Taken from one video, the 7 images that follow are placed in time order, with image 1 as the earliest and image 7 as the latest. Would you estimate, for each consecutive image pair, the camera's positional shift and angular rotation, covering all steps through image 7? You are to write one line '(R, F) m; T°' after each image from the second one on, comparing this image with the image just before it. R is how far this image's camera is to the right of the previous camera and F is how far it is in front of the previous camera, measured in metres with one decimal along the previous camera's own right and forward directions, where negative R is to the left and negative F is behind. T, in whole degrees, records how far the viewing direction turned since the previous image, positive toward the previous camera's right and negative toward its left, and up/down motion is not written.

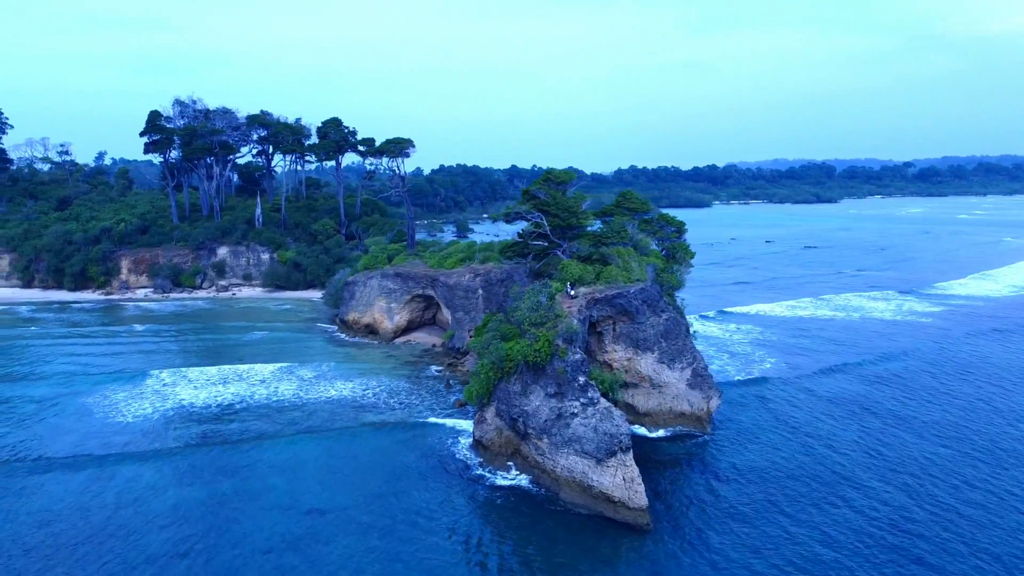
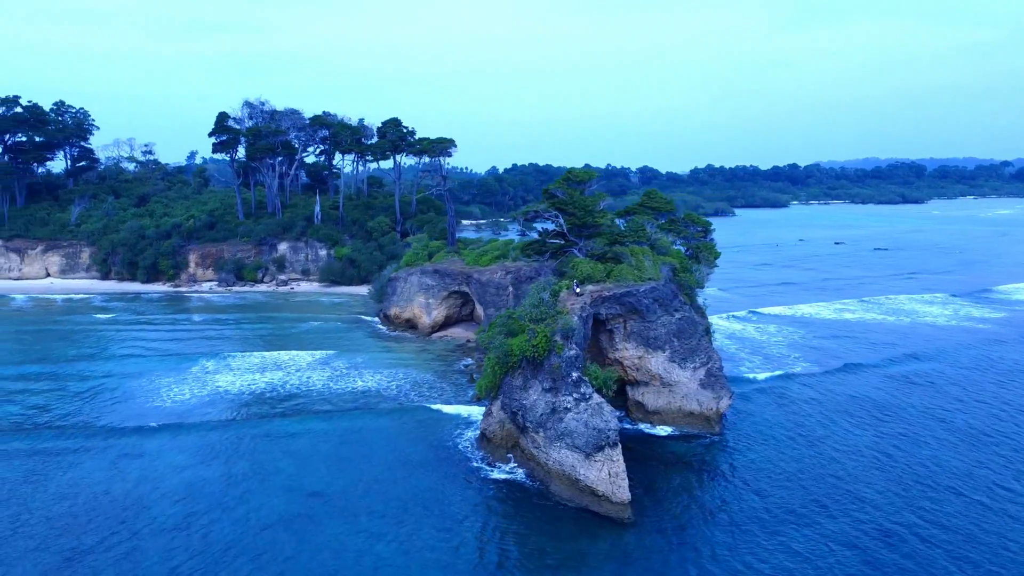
(+2.0, -0.4) m; -6°
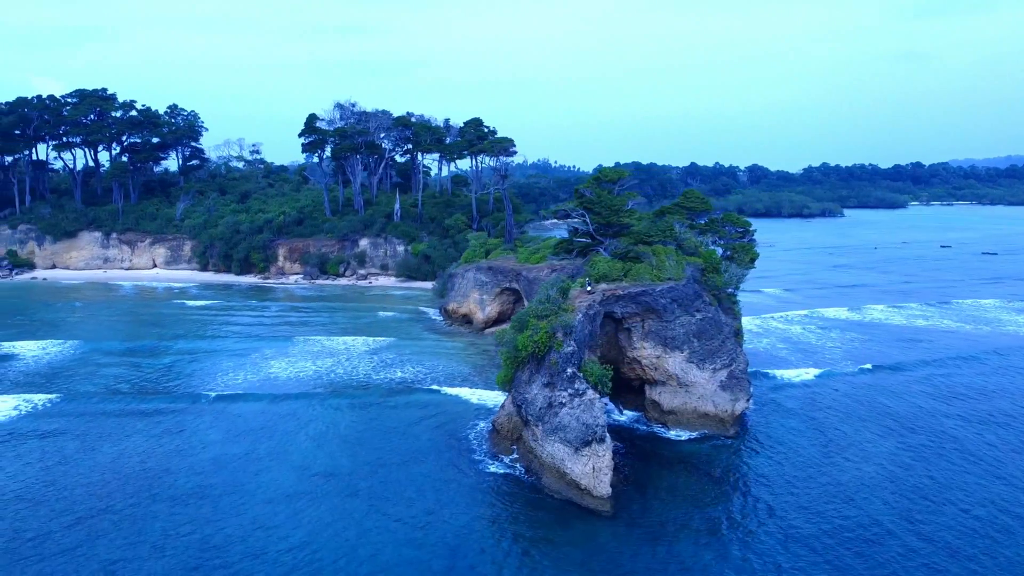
(+2.7, -0.4) m; -8°
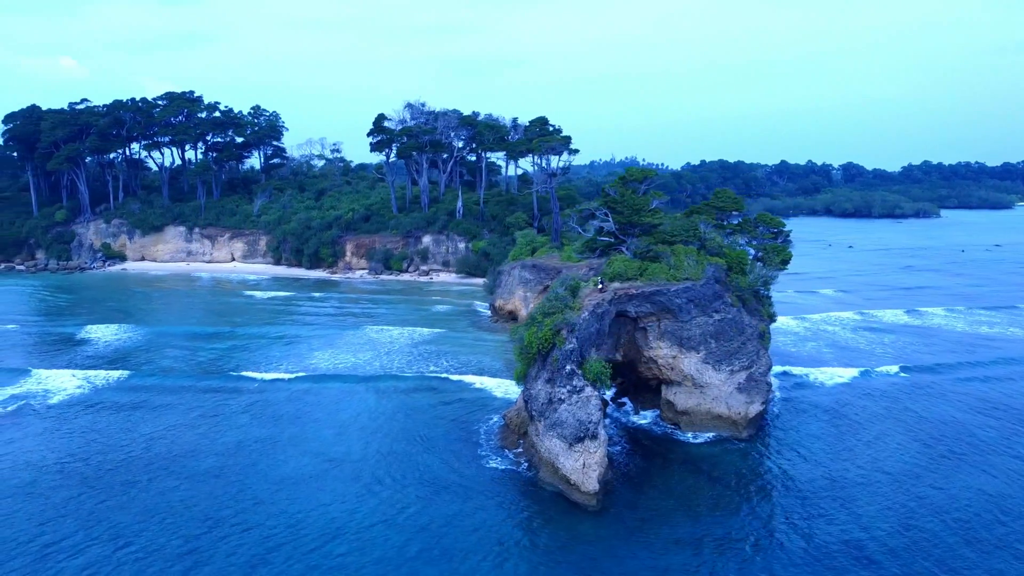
(+2.2, -0.3) m; -6°
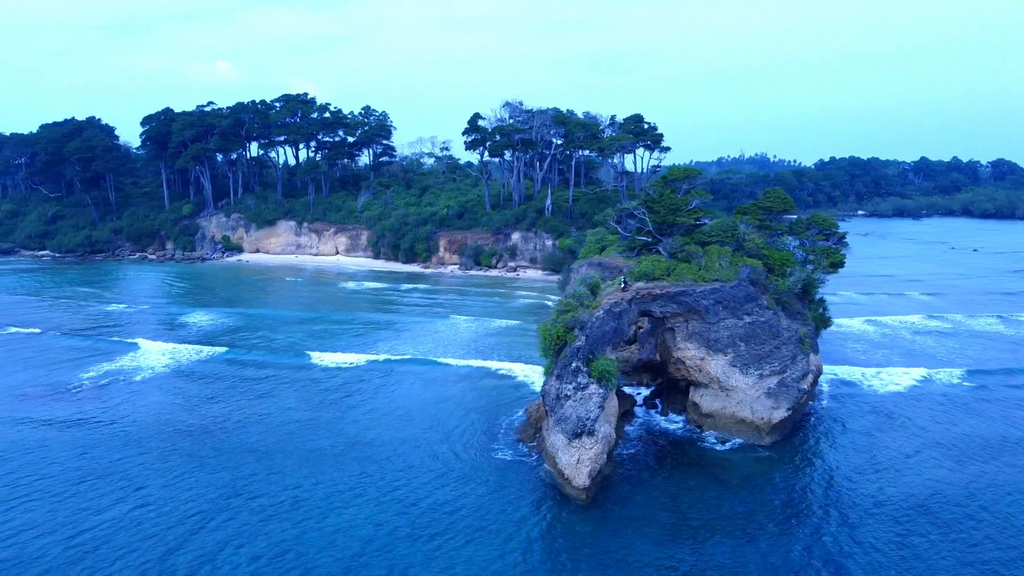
(+3.0, -0.3) m; -9°
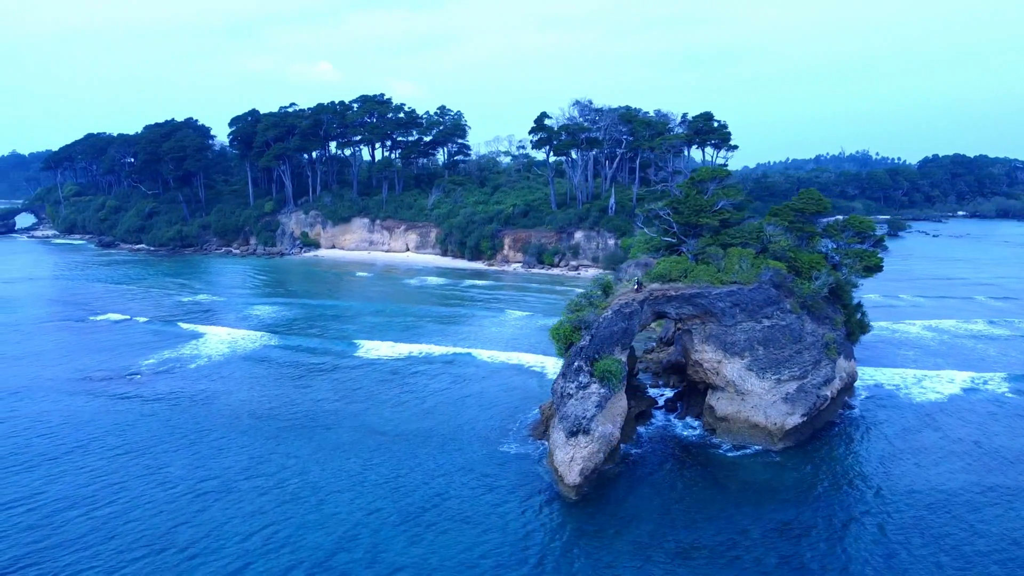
(+2.2, -0.3) m; -7°
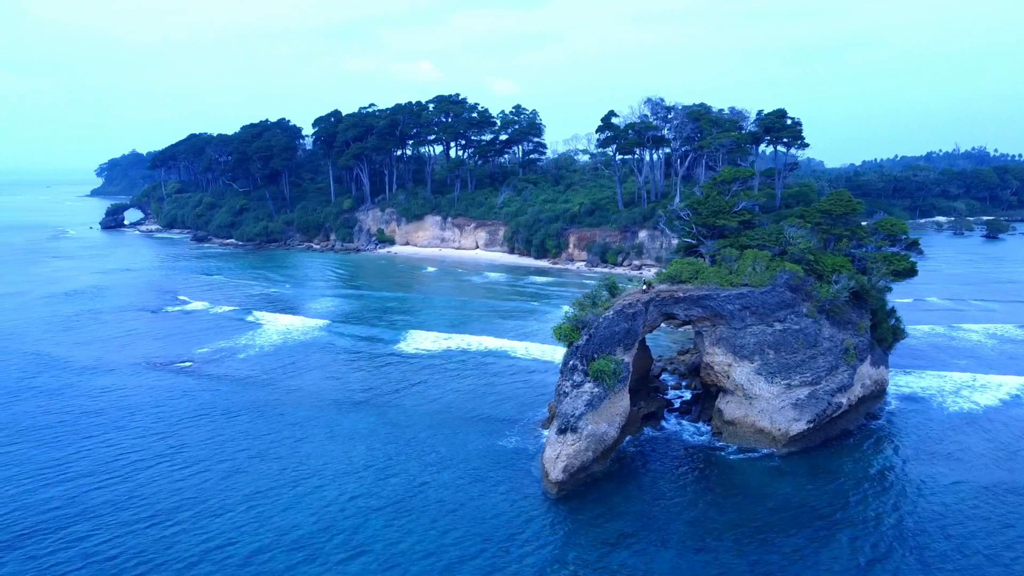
(+2.5, -0.3) m; -7°
